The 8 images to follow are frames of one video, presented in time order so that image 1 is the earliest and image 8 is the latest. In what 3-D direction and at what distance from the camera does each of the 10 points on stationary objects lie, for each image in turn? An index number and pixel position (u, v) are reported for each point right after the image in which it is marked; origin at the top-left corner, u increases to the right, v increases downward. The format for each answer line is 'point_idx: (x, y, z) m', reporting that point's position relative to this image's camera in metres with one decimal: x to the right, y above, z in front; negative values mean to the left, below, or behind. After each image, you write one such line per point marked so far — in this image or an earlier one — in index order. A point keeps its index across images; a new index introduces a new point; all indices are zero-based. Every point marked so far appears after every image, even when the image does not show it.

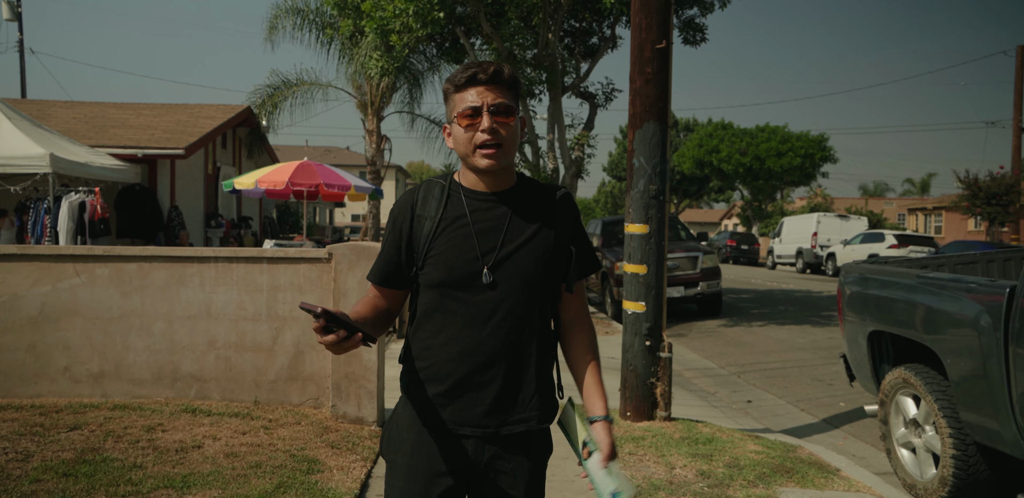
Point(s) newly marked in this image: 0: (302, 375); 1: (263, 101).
0: (-1.6, -1.0, +5.1) m
1: (-6.0, +3.5, +15.7) m
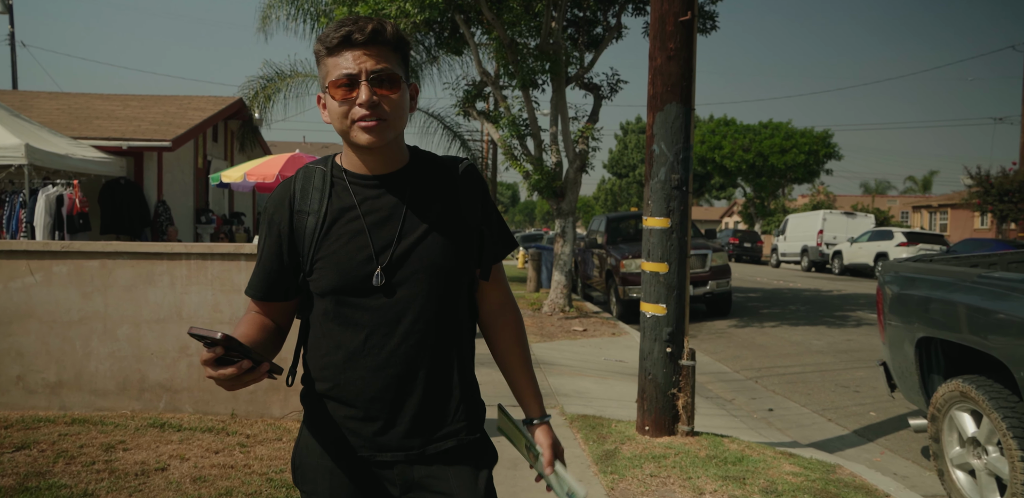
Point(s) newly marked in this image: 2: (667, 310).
0: (-1.6, -1.0, +4.6) m
1: (-5.9, +3.6, +15.2) m
2: (+1.1, -0.5, +4.8) m
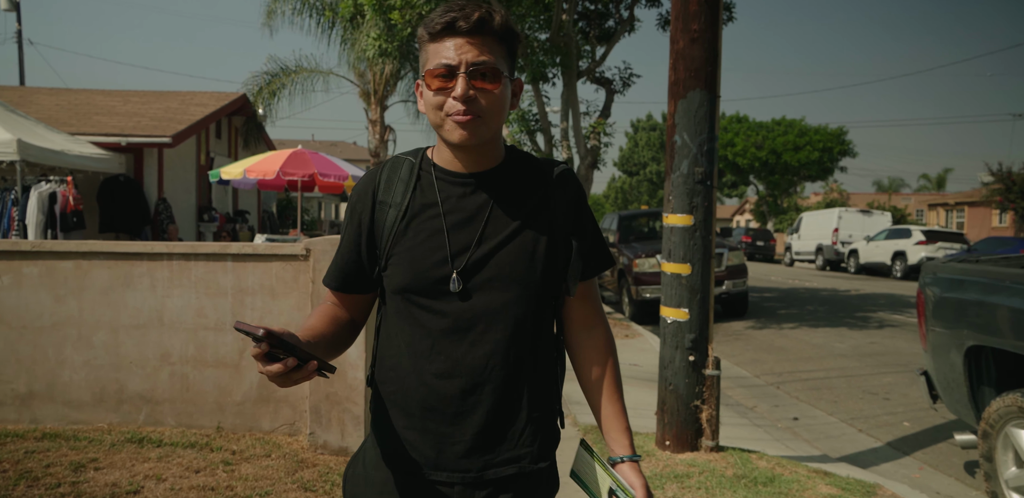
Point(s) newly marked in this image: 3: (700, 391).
0: (-1.5, -1.0, +4.3) m
1: (-5.7, +3.6, +14.9) m
2: (+1.2, -0.5, +4.4) m
3: (+1.3, -1.0, +4.4) m
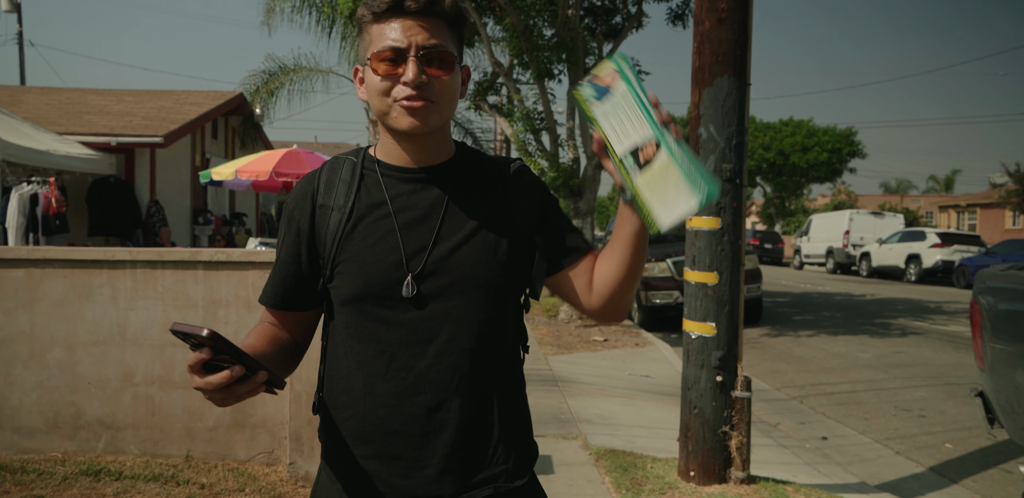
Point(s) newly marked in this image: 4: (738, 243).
0: (-1.5, -1.0, +3.8) m
1: (-5.6, +3.6, +14.5) m
2: (+1.2, -0.5, +3.9) m
3: (+1.3, -1.0, +4.0) m
4: (+1.4, 0.0, +4.0) m
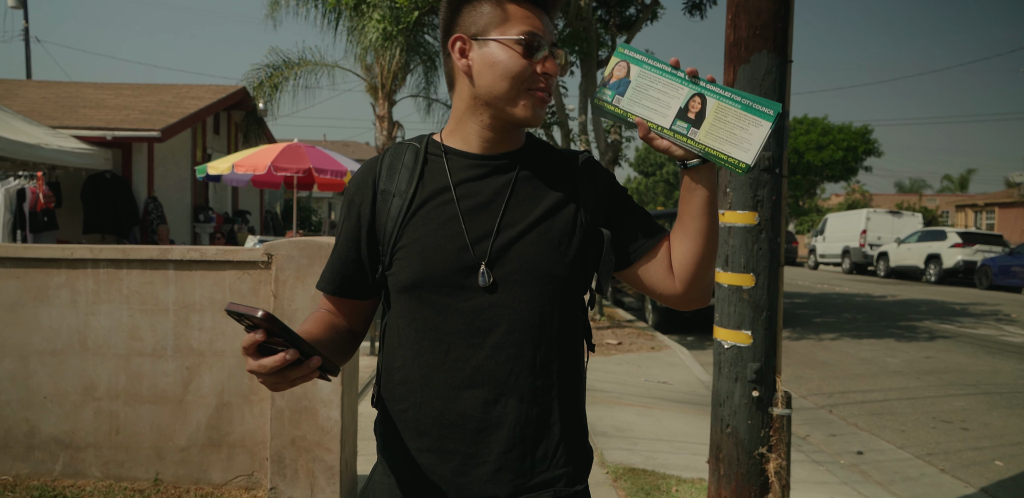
0: (-1.5, -1.0, +3.4) m
1: (-5.4, +3.6, +14.1) m
2: (+1.3, -0.5, +3.5) m
3: (+1.4, -1.0, +3.5) m
4: (+1.4, 0.0, +3.5) m
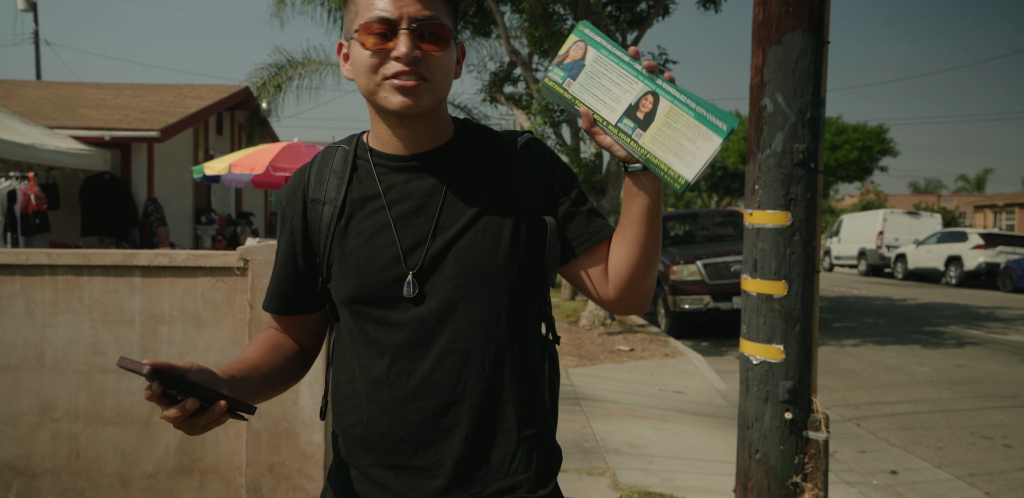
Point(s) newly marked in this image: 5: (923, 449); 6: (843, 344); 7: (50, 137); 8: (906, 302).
0: (-1.4, -1.0, +3.0) m
1: (-5.2, +3.5, +13.8) m
2: (+1.3, -0.5, +3.1) m
3: (+1.4, -1.0, +3.1) m
4: (+1.4, 0.0, +3.1) m
5: (+3.5, -1.7, +5.6) m
6: (+5.2, -1.5, +10.4) m
7: (-6.5, +1.6, +9.2) m
8: (+9.6, -1.3, +16.0) m
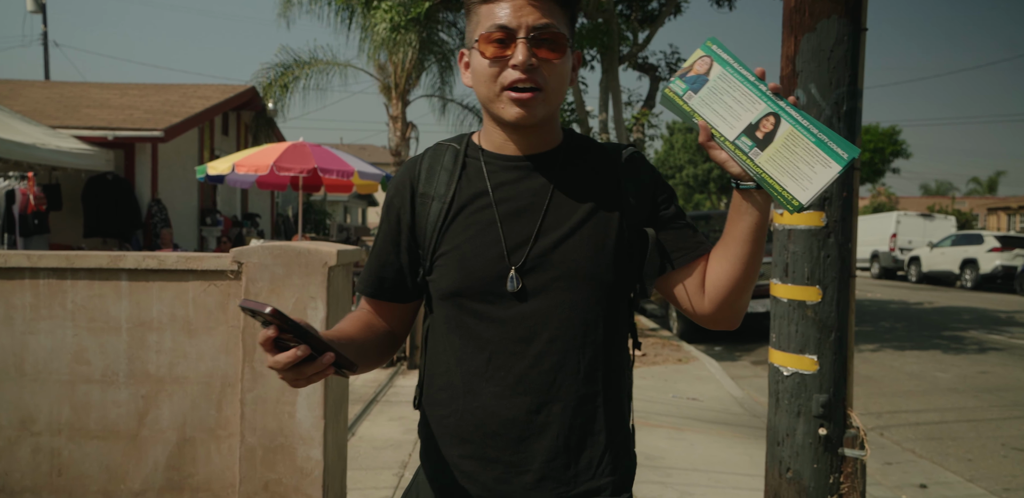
0: (-1.4, -1.0, +2.8) m
1: (-5.1, +3.5, +13.7) m
2: (+1.3, -0.5, +2.9) m
3: (+1.4, -1.0, +2.9) m
4: (+1.5, 0.0, +2.9) m
5: (+3.6, -1.7, +5.4) m
6: (+5.3, -1.5, +10.1) m
7: (-6.3, +1.6, +9.0) m
8: (+9.8, -1.4, +15.7) m
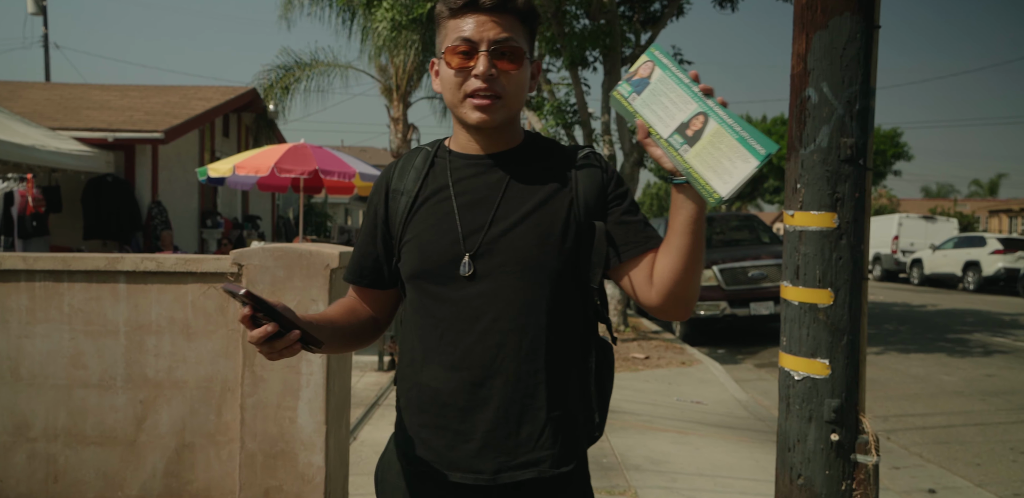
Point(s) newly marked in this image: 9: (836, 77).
0: (-1.4, -1.0, +2.8) m
1: (-5.0, +3.5, +13.7) m
2: (+1.4, -0.5, +2.8) m
3: (+1.5, -1.0, +2.8) m
4: (+1.5, 0.0, +2.8) m
5: (+3.6, -1.7, +5.3) m
6: (+5.4, -1.6, +10.0) m
7: (-6.3, +1.5, +9.0) m
8: (+9.8, -1.4, +15.6) m
9: (+1.4, +0.7, +2.8) m
